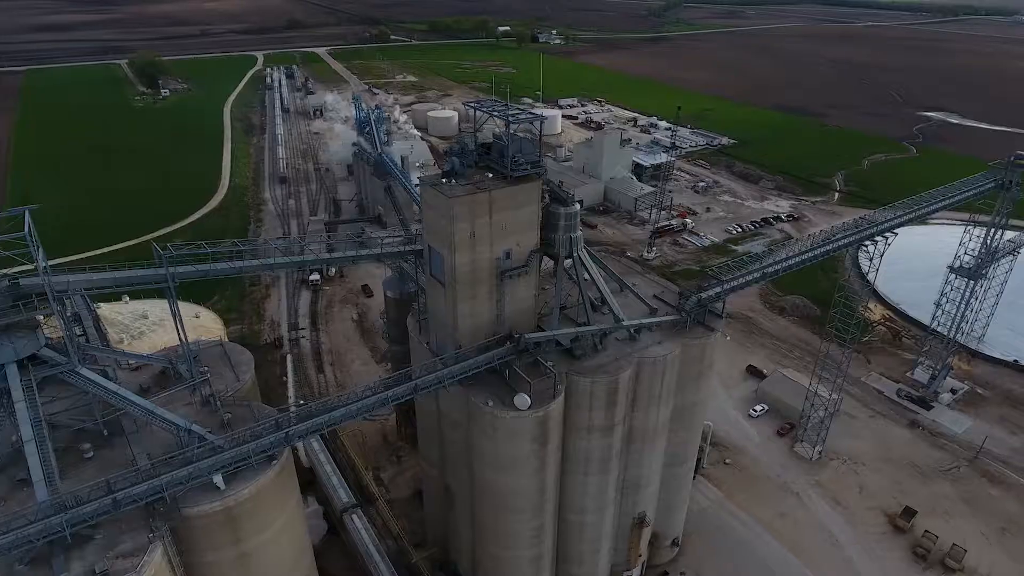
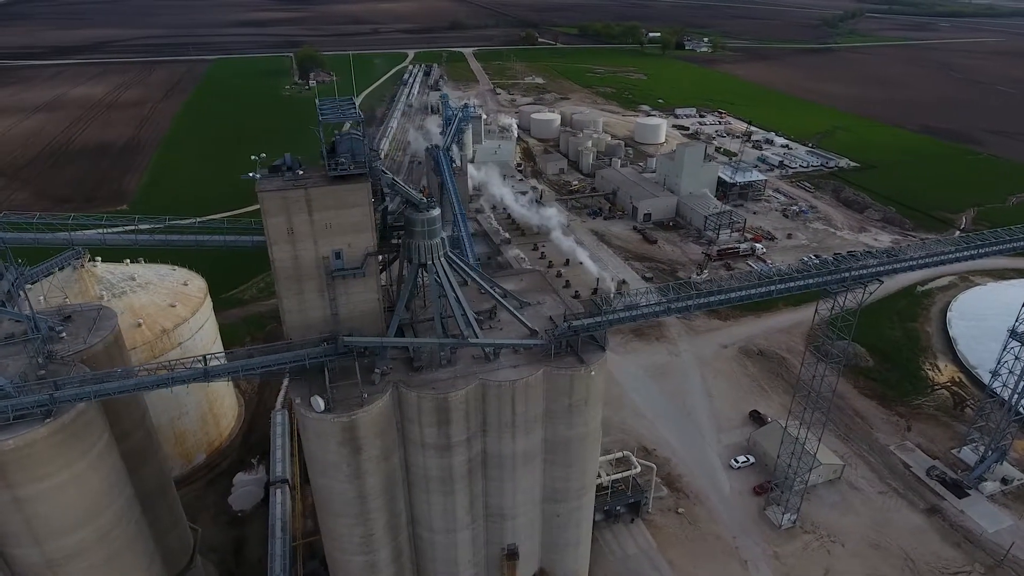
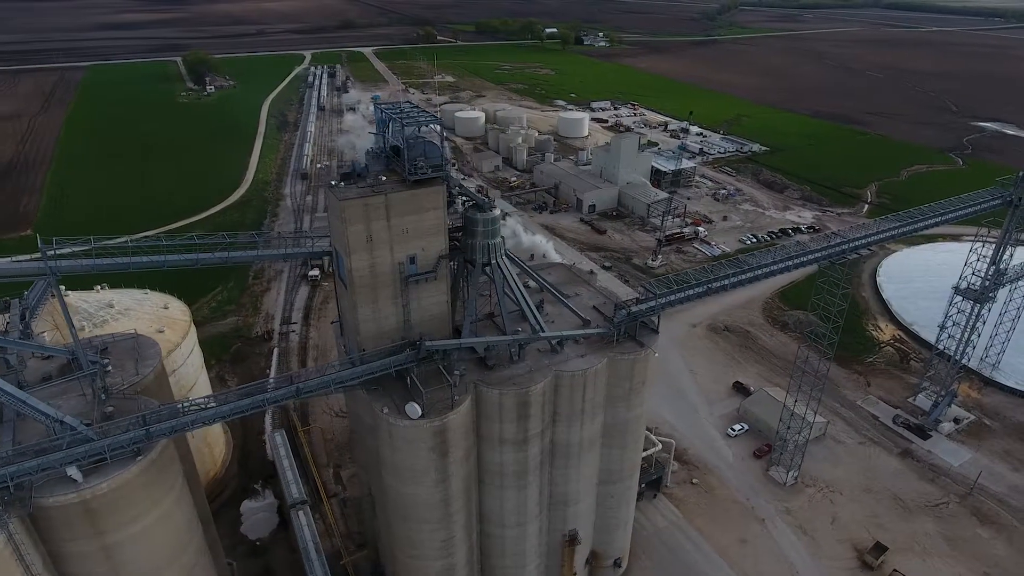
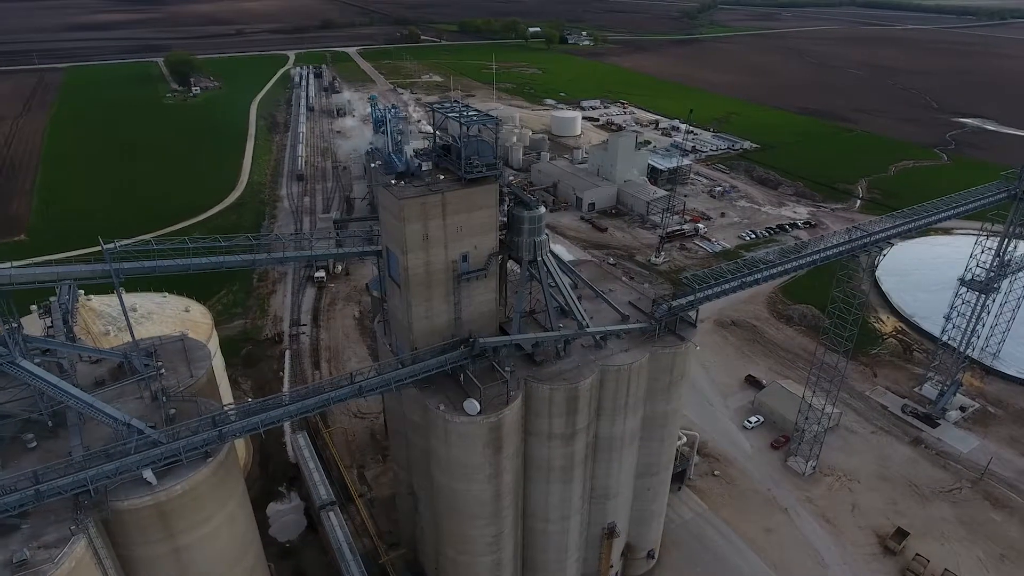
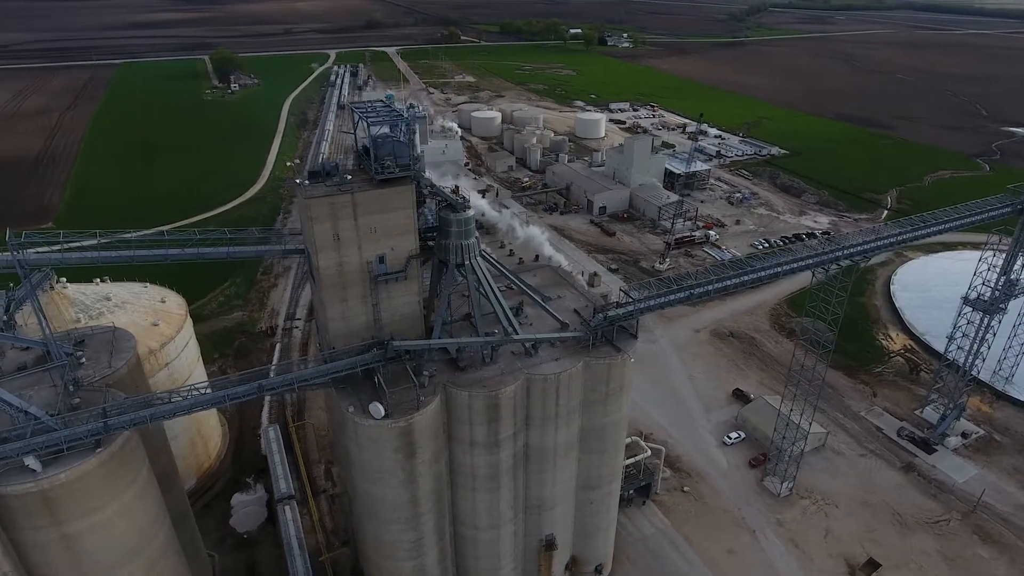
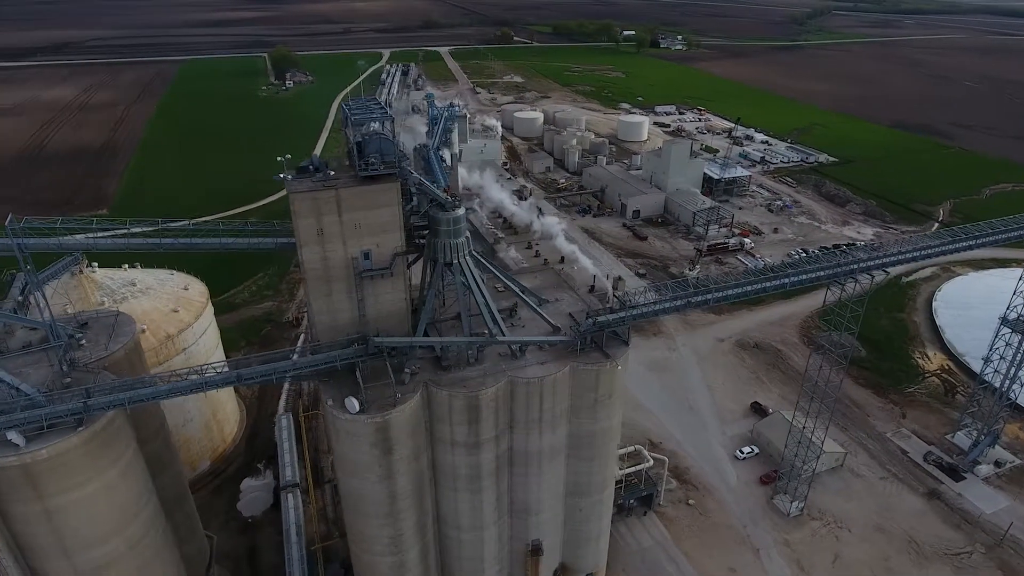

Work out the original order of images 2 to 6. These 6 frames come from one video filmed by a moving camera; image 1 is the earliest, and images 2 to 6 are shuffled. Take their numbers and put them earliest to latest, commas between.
4, 3, 5, 6, 2
